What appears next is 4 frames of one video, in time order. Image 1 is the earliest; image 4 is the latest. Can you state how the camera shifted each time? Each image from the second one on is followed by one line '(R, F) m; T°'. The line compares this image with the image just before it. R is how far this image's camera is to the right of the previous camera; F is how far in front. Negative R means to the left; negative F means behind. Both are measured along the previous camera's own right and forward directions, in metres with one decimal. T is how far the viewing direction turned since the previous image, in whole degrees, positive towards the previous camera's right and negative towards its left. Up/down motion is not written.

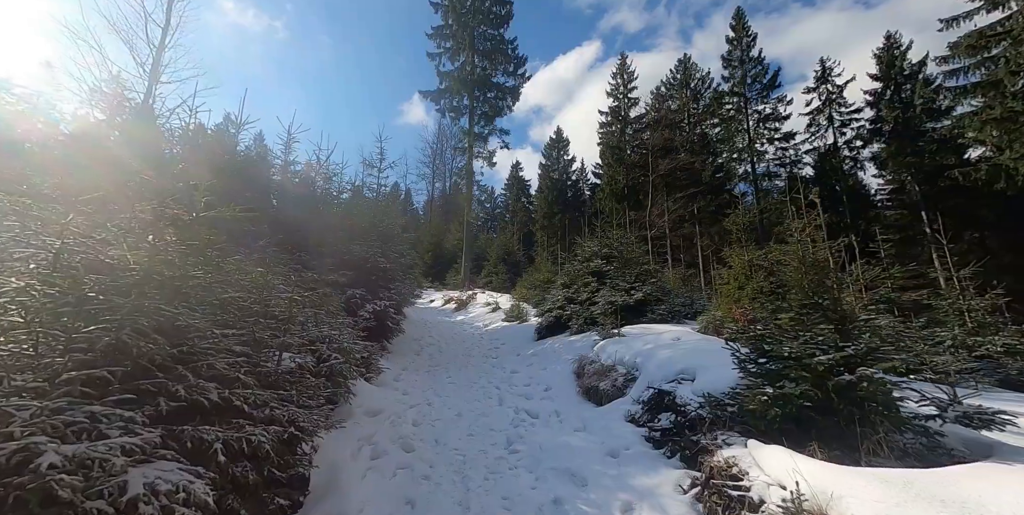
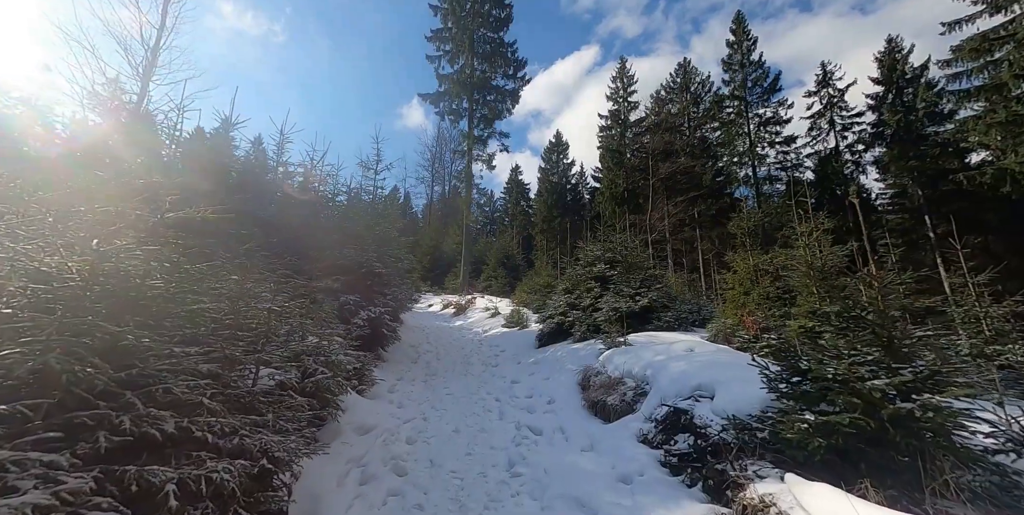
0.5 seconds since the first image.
(0.0, +0.3) m; 0°
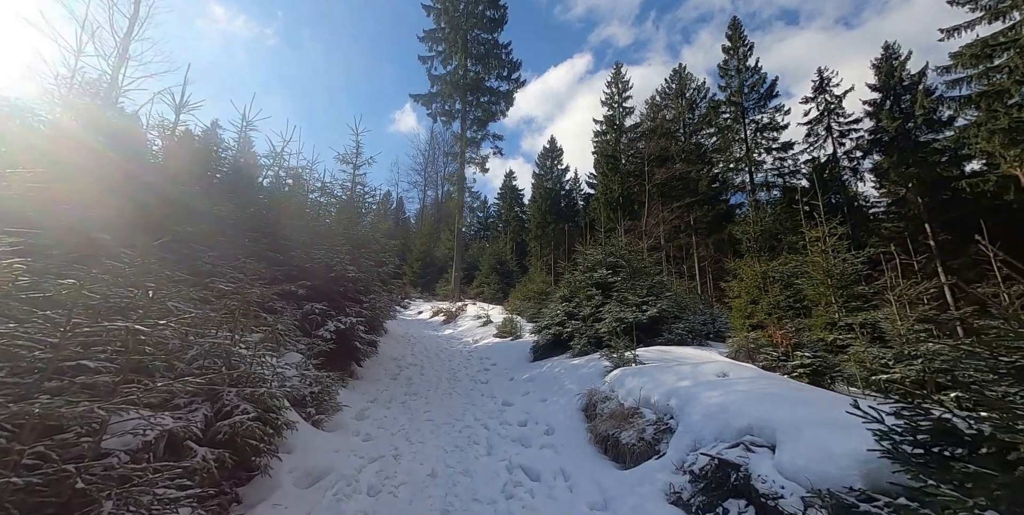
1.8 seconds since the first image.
(0.0, +0.9) m; +1°
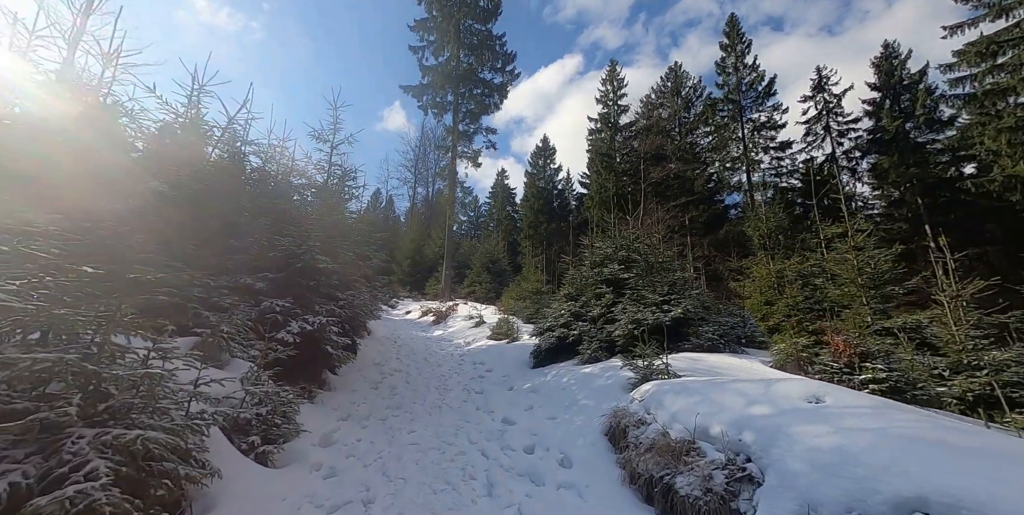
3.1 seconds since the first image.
(-0.2, +1.0) m; +1°
